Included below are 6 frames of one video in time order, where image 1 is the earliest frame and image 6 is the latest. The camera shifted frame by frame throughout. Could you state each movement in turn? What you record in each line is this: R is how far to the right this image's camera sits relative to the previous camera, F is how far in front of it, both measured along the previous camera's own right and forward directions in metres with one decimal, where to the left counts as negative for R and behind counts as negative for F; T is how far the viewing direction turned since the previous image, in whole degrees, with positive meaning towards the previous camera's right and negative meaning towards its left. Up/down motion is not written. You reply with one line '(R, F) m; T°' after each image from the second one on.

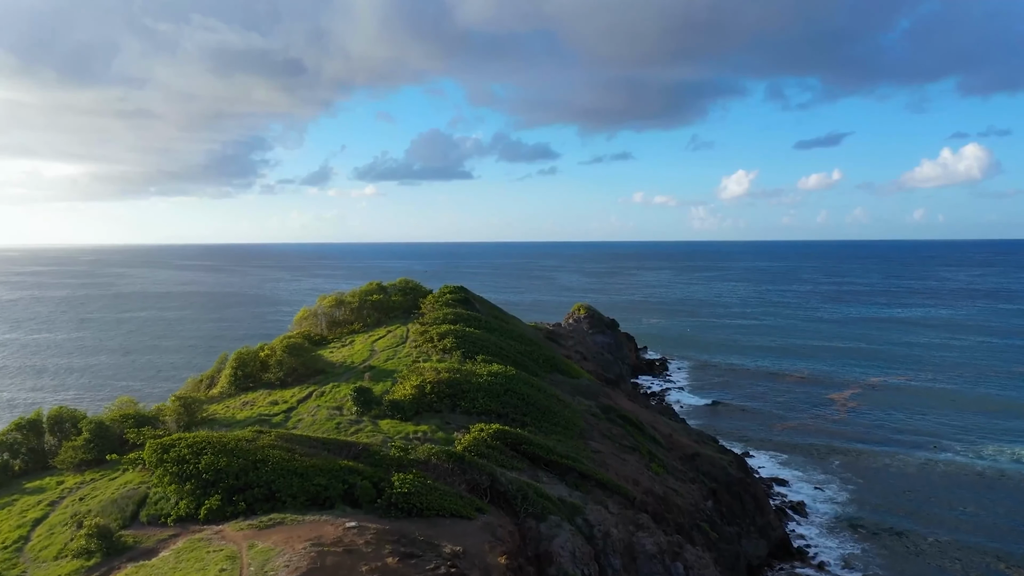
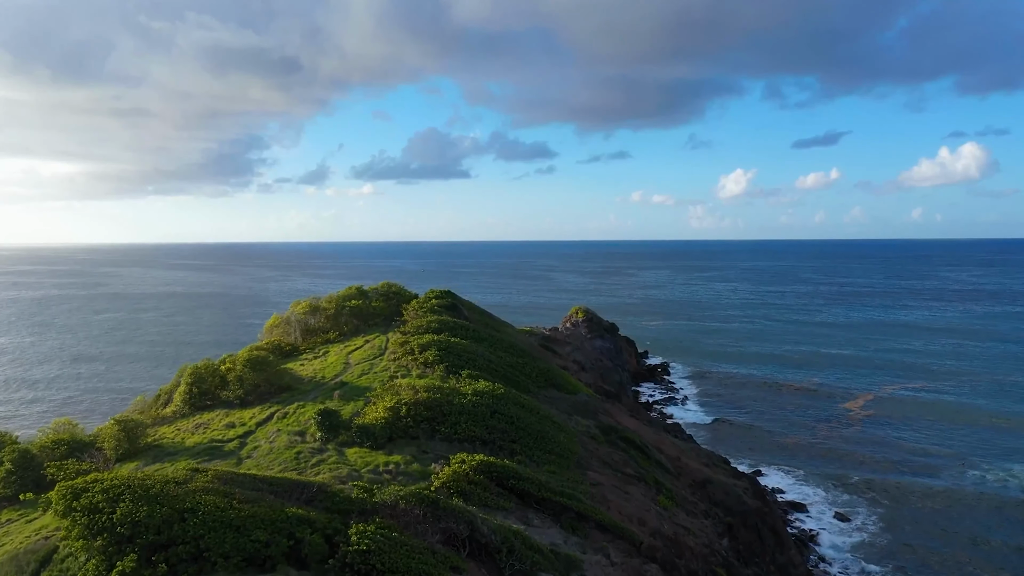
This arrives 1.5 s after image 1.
(+0.4, +3.0) m; 0°
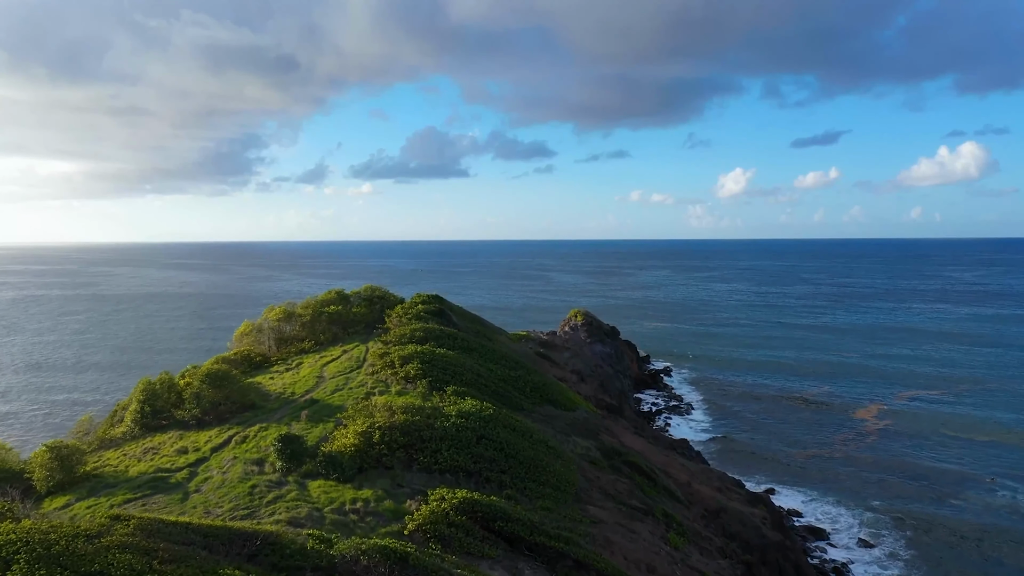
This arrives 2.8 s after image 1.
(+0.3, +2.6) m; 0°
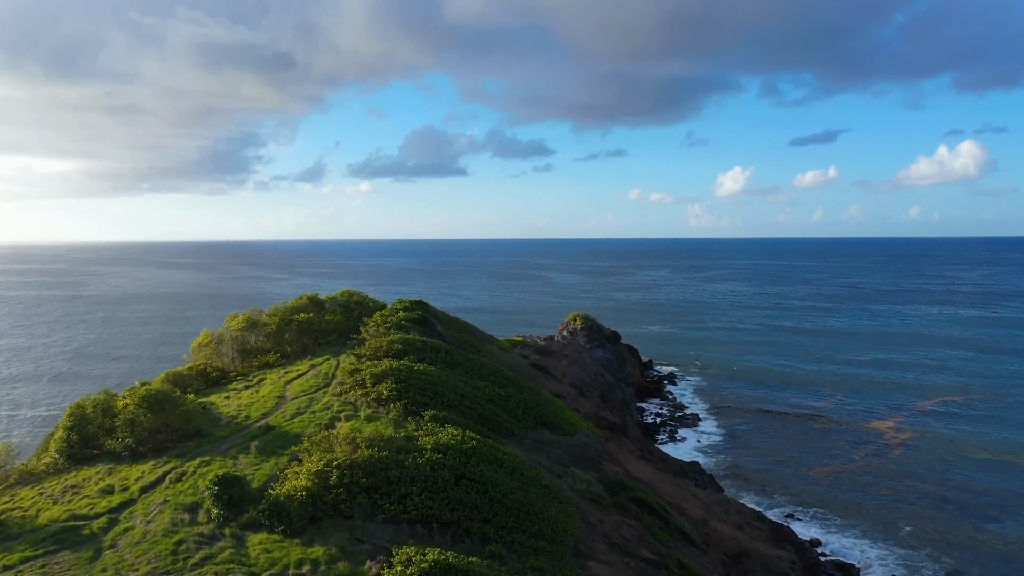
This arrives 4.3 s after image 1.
(+0.3, +3.1) m; 0°
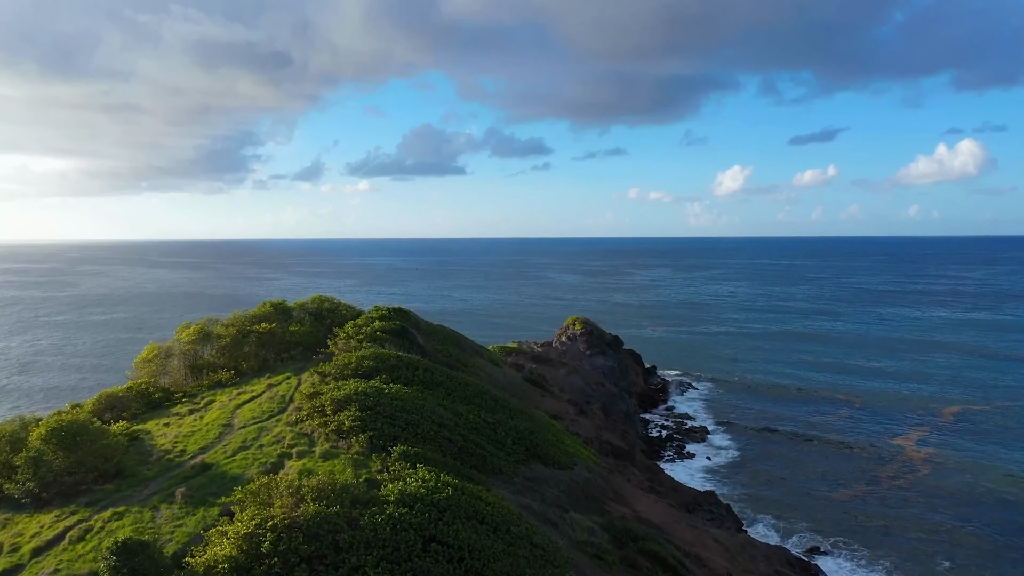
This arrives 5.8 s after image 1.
(+0.3, +3.2) m; 0°
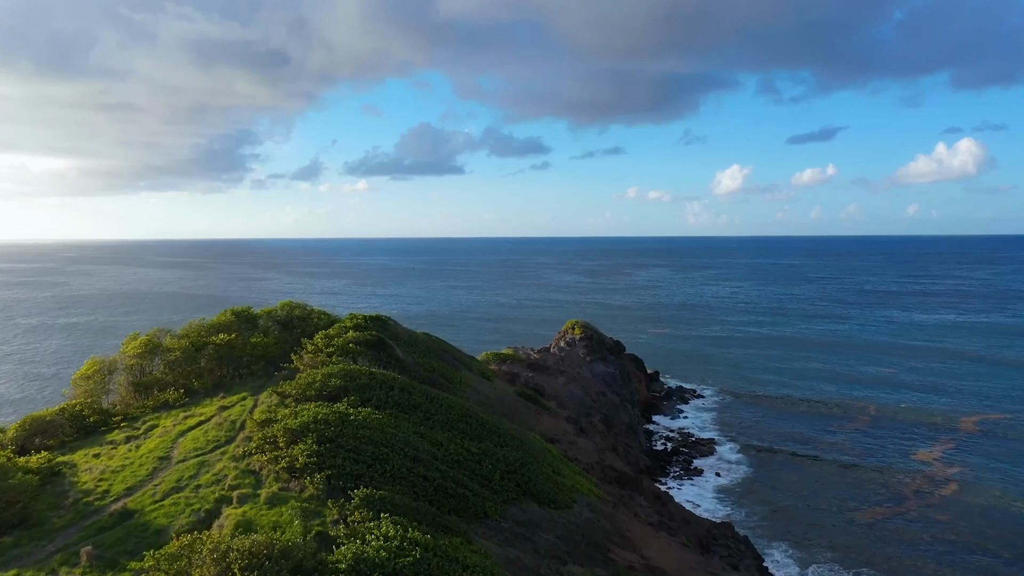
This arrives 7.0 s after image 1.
(+0.3, +2.7) m; 0°
